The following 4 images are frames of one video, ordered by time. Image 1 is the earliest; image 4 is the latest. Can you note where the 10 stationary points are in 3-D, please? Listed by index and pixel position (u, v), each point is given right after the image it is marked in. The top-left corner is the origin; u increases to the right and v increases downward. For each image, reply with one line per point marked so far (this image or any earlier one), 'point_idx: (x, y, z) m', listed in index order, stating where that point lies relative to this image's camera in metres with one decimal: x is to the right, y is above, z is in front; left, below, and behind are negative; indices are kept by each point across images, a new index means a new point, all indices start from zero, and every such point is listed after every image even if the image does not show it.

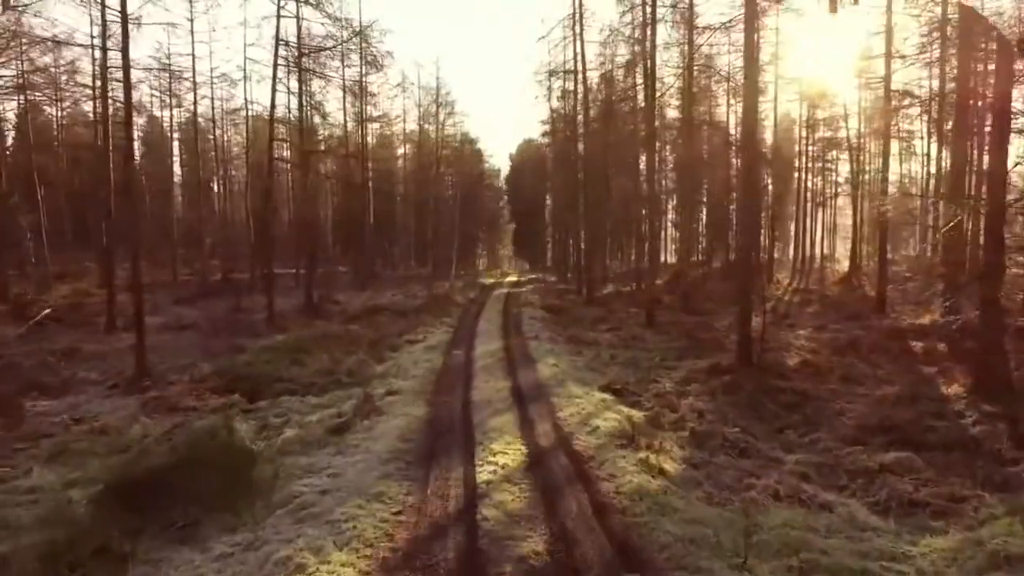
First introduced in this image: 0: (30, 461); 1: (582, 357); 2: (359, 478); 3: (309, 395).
0: (-6.1, -2.2, +8.9) m
1: (+1.5, -1.5, +14.7) m
2: (-1.6, -2.0, +7.4) m
3: (-3.4, -1.8, +11.9) m
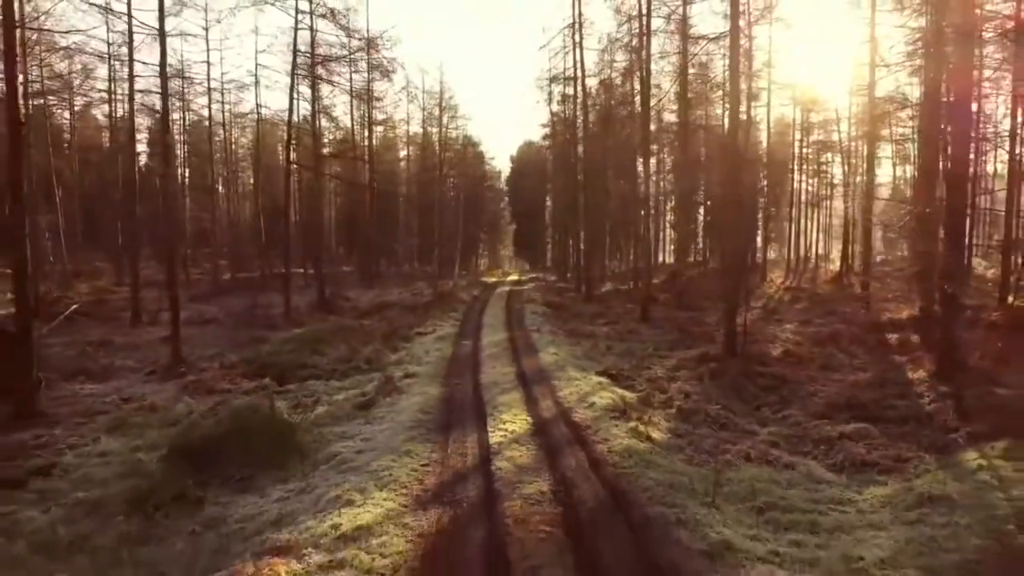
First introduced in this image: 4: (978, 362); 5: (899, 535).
0: (-6.0, -2.0, +10.1) m
1: (+1.6, -1.3, +15.9) m
2: (-1.5, -1.9, +8.6) m
3: (-3.3, -1.7, +13.1) m
4: (+9.1, -1.4, +13.7) m
5: (+3.4, -2.1, +6.1) m
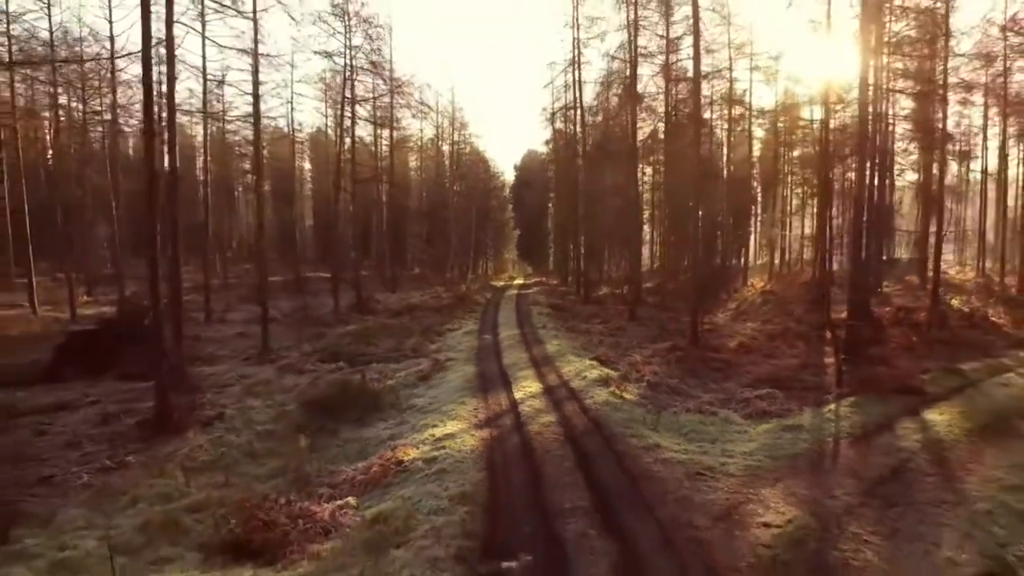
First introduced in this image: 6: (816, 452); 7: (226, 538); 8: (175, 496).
0: (-5.7, -2.2, +14.4) m
1: (+1.9, -1.5, +20.1) m
2: (-1.2, -2.0, +12.9) m
3: (-3.0, -1.9, +17.4) m
4: (+9.4, -1.6, +18.0) m
5: (+3.7, -2.3, +10.4) m
6: (+4.3, -2.3, +9.9) m
7: (-3.0, -2.7, +7.5) m
8: (-4.2, -2.6, +8.8) m
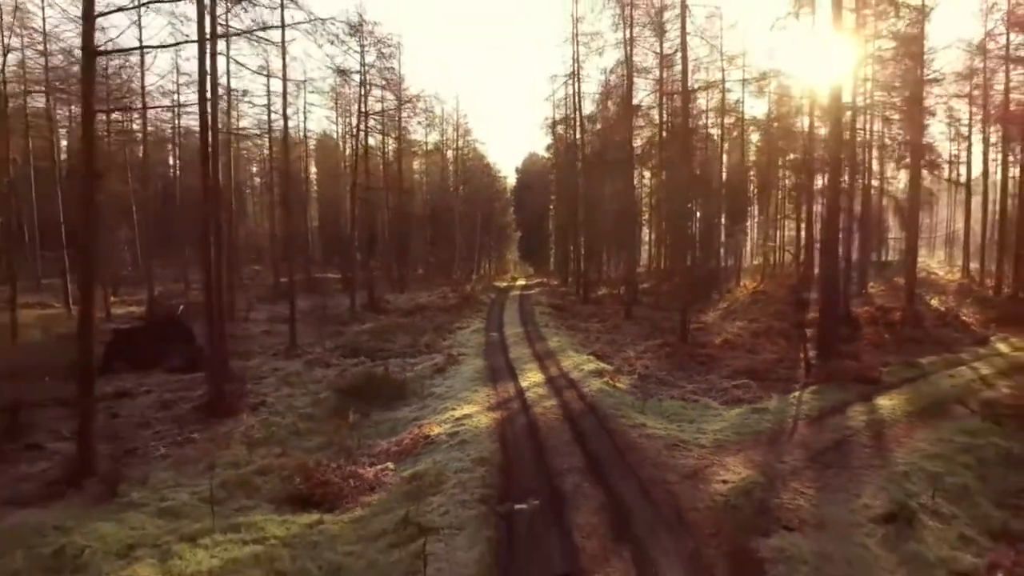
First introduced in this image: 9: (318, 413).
0: (-5.5, -2.2, +16.2) m
1: (+2.0, -1.6, +22.0) m
2: (-1.1, -2.1, +14.7) m
3: (-2.9, -1.9, +19.2) m
4: (+9.6, -1.6, +19.8) m
5: (+3.8, -2.3, +12.2) m
6: (+4.4, -2.4, +11.8) m
7: (-2.9, -2.7, +9.3) m
8: (-4.1, -2.6, +10.6) m
9: (-3.7, -2.4, +13.5) m
